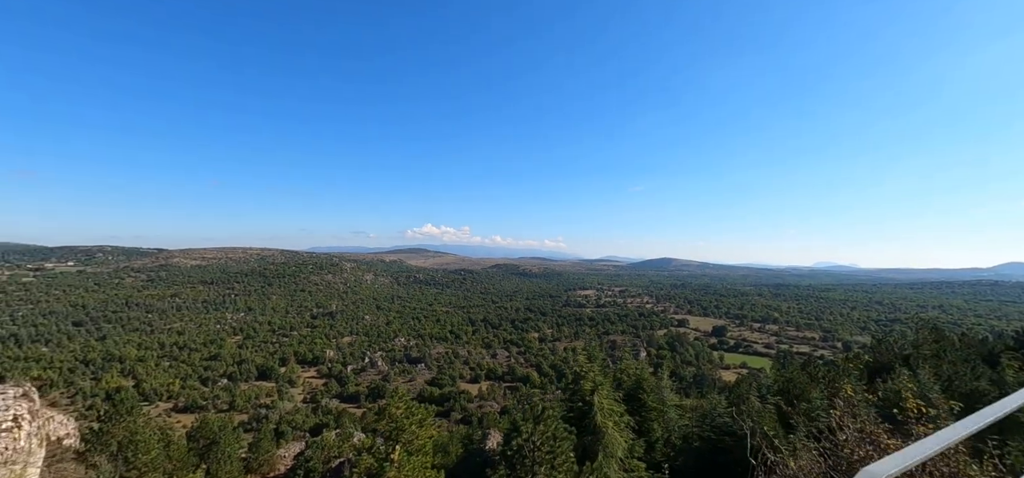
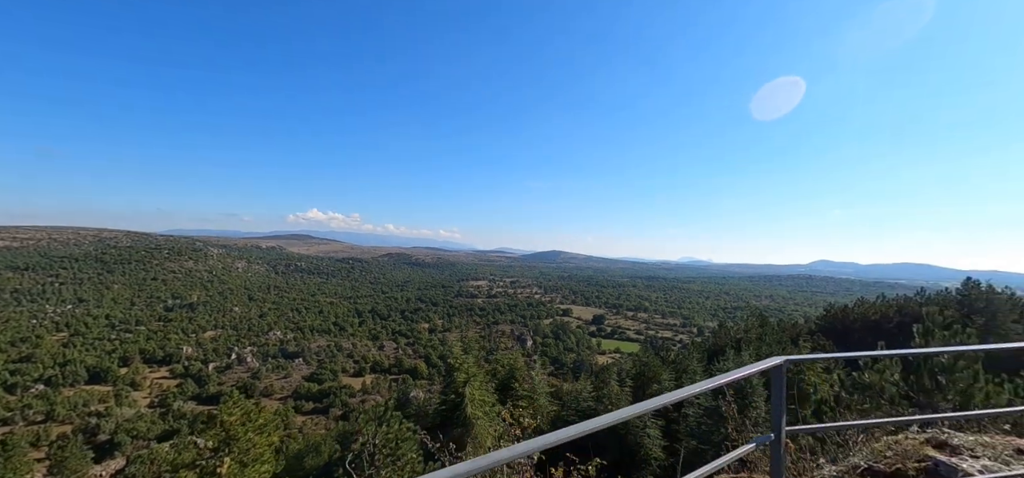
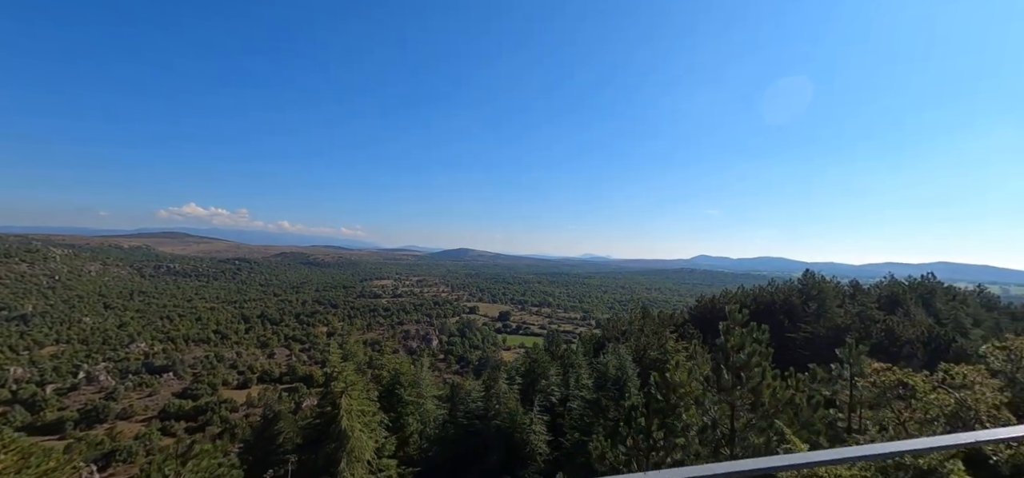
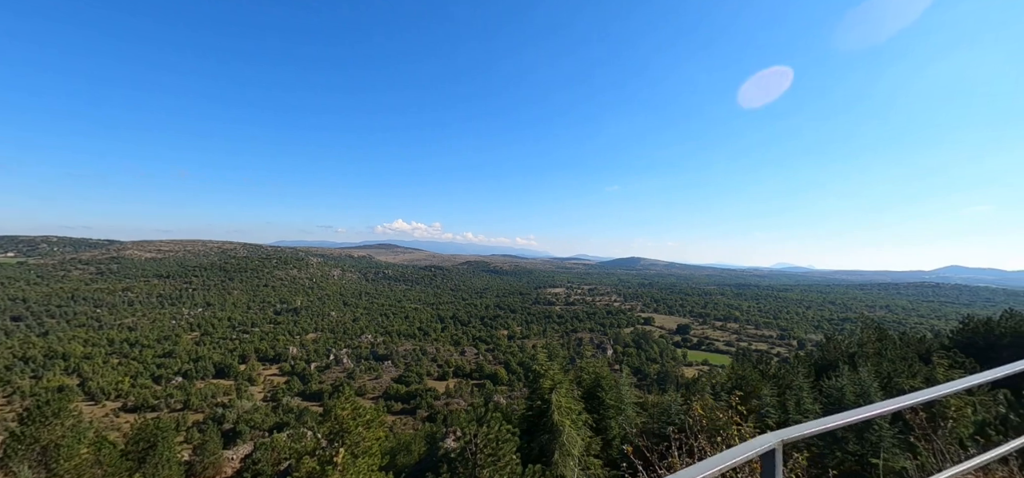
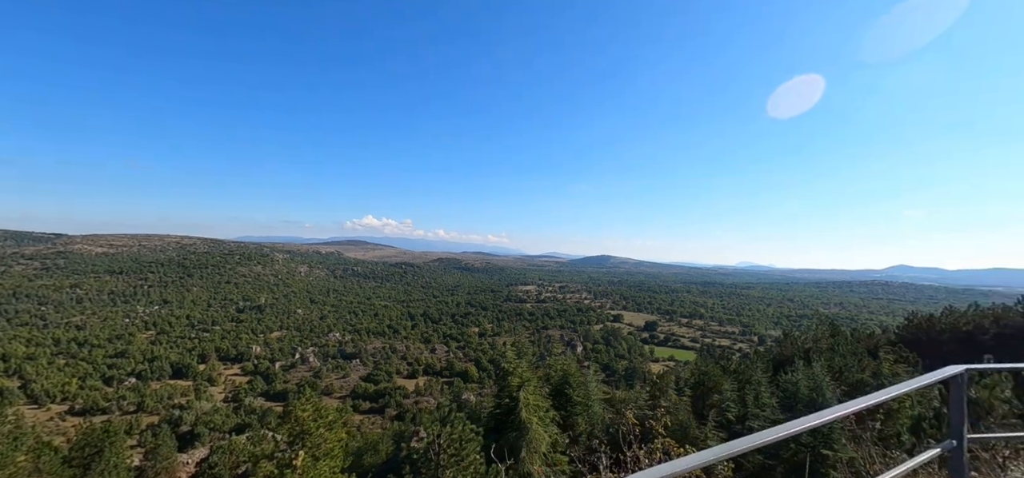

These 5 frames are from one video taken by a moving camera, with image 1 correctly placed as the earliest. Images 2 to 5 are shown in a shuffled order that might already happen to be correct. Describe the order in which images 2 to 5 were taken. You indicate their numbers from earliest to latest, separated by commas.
4, 5, 2, 3
